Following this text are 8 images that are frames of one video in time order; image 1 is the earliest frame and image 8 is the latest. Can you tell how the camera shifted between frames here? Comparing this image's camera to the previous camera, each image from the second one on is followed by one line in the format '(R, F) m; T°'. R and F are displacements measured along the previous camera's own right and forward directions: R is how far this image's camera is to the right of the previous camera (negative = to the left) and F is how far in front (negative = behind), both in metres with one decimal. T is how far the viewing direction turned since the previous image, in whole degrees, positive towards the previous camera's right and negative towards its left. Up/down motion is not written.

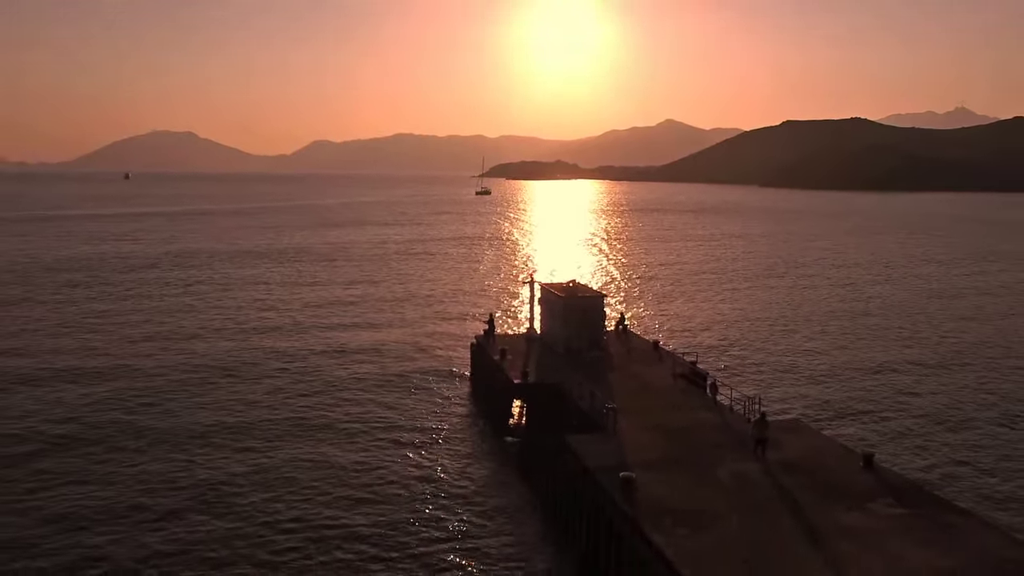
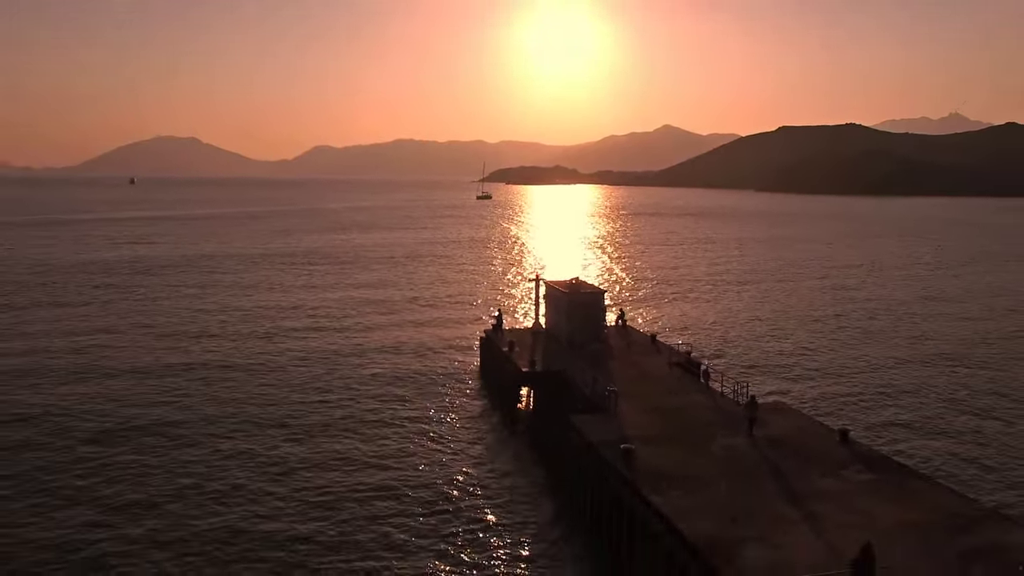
(-0.6, -2.7) m; 0°
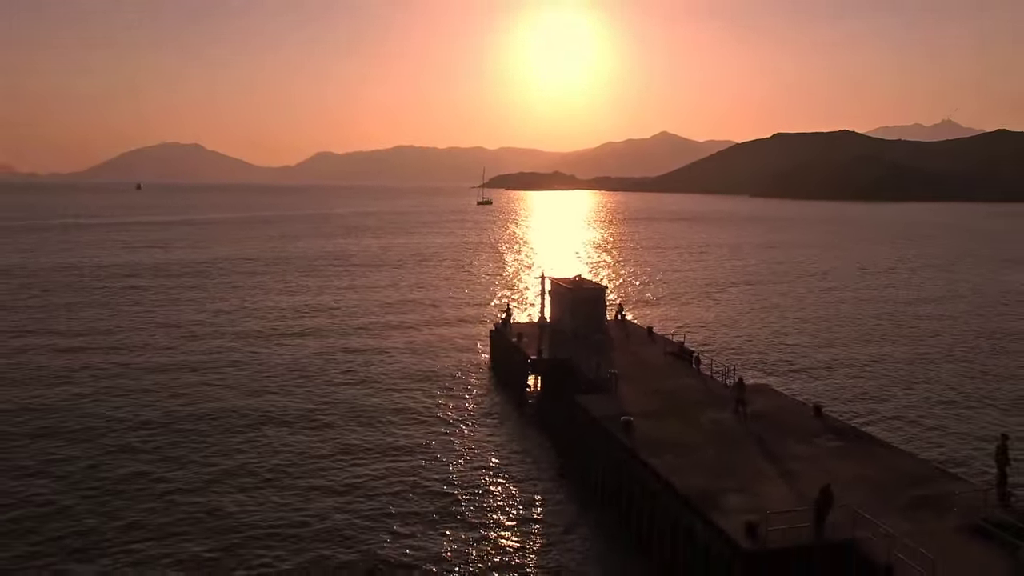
(-0.7, -3.5) m; 0°
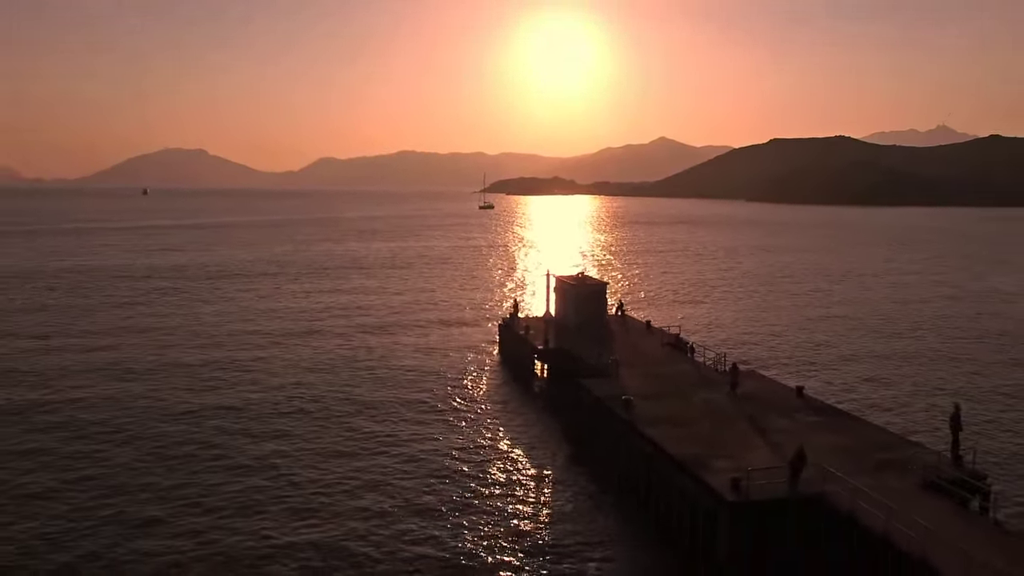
(-0.6, -3.1) m; 0°
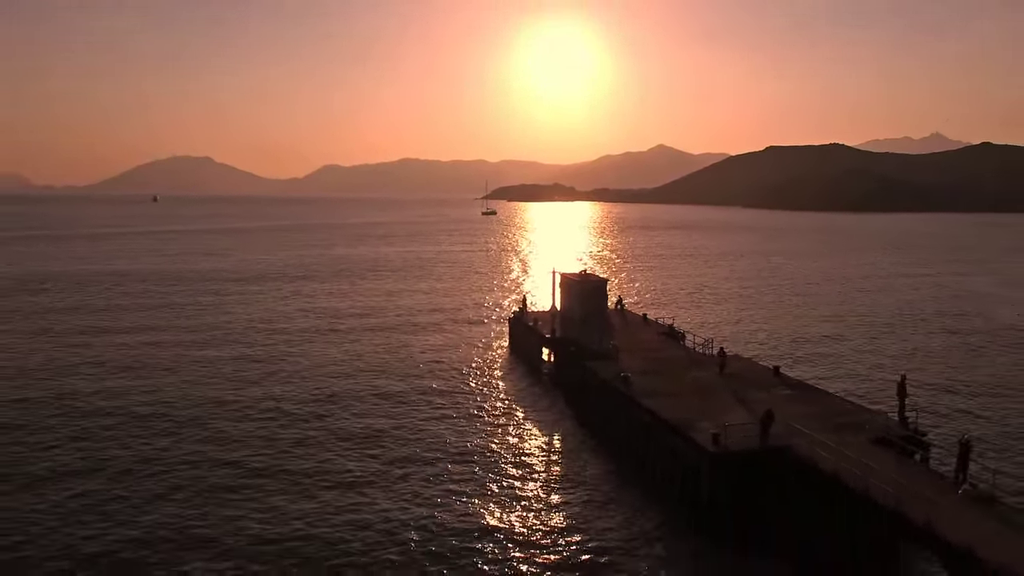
(-0.8, -4.7) m; 0°
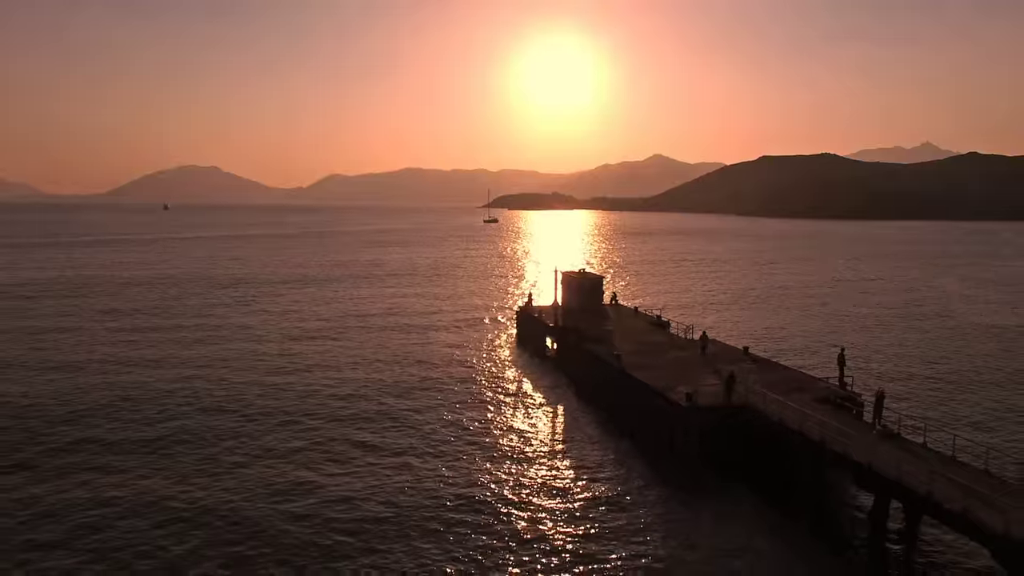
(-0.8, -6.7) m; 0°
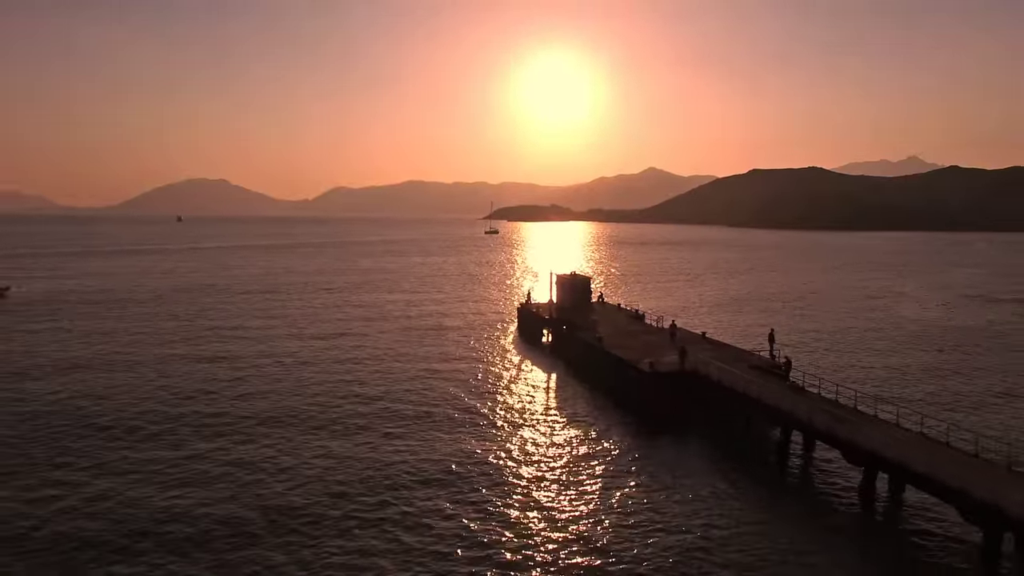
(-0.4, -10.3) m; 0°
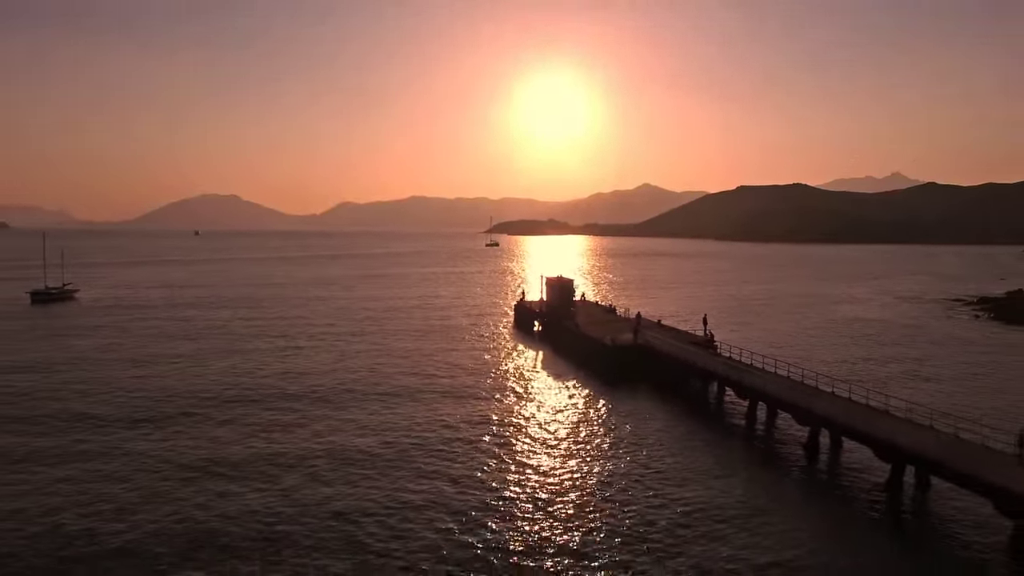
(+0.4, -14.4) m; 0°
